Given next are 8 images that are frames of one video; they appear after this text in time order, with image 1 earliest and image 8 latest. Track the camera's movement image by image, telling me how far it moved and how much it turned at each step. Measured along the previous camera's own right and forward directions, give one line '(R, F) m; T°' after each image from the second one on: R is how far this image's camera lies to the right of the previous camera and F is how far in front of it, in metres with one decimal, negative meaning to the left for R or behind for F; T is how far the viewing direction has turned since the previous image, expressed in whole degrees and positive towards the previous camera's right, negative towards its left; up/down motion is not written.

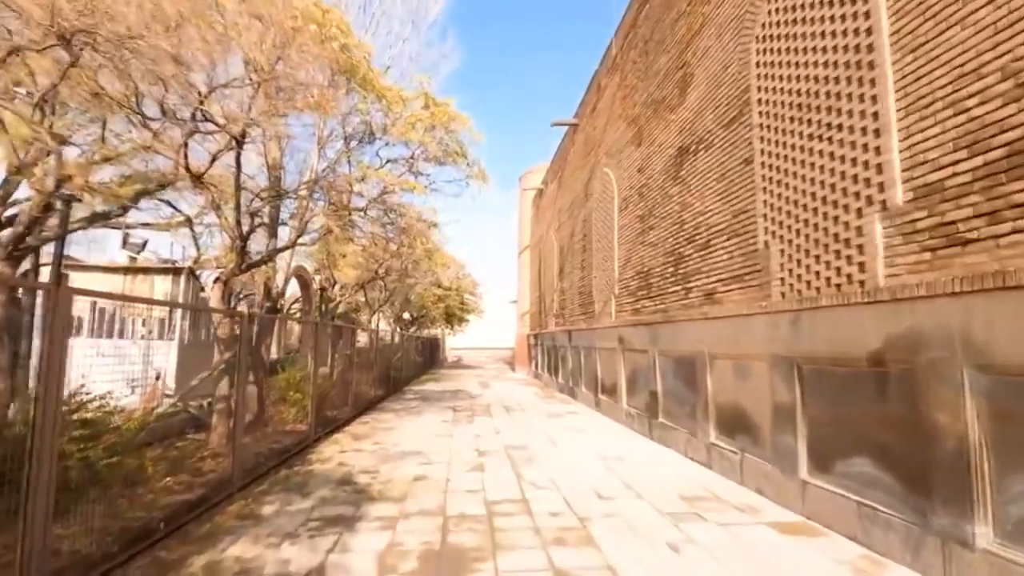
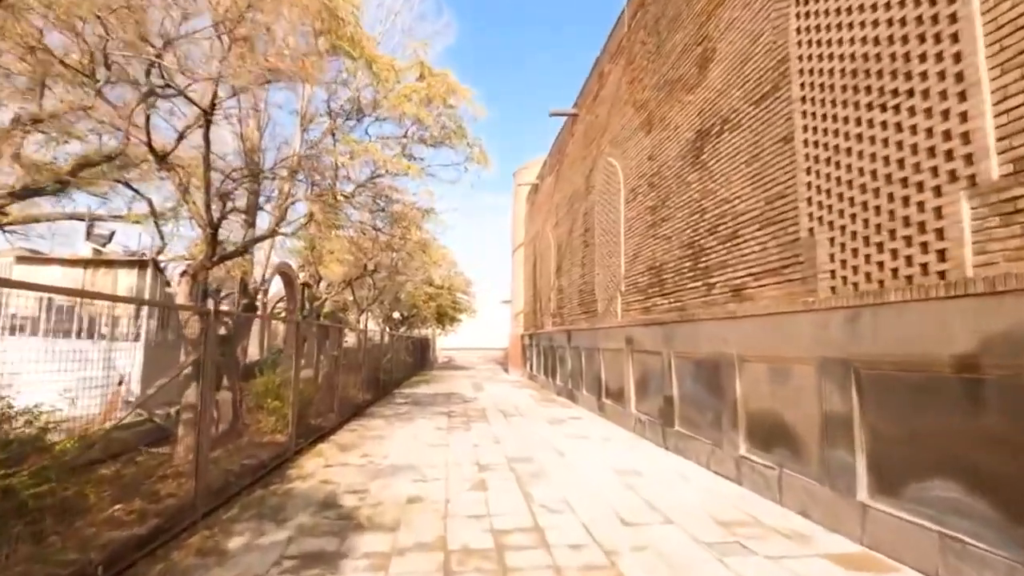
(-0.2, +0.8) m; +1°
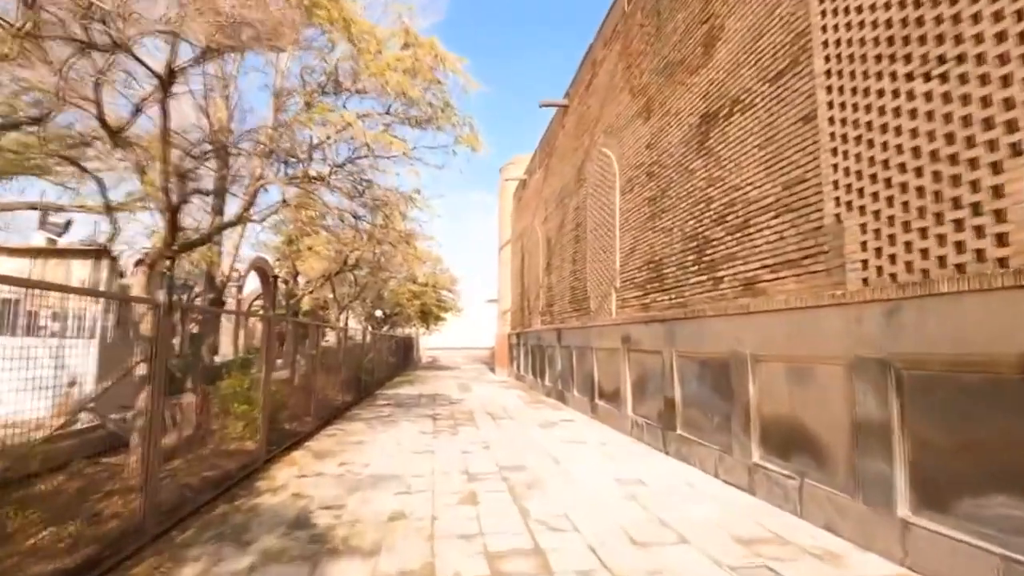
(-0.1, +0.6) m; +2°
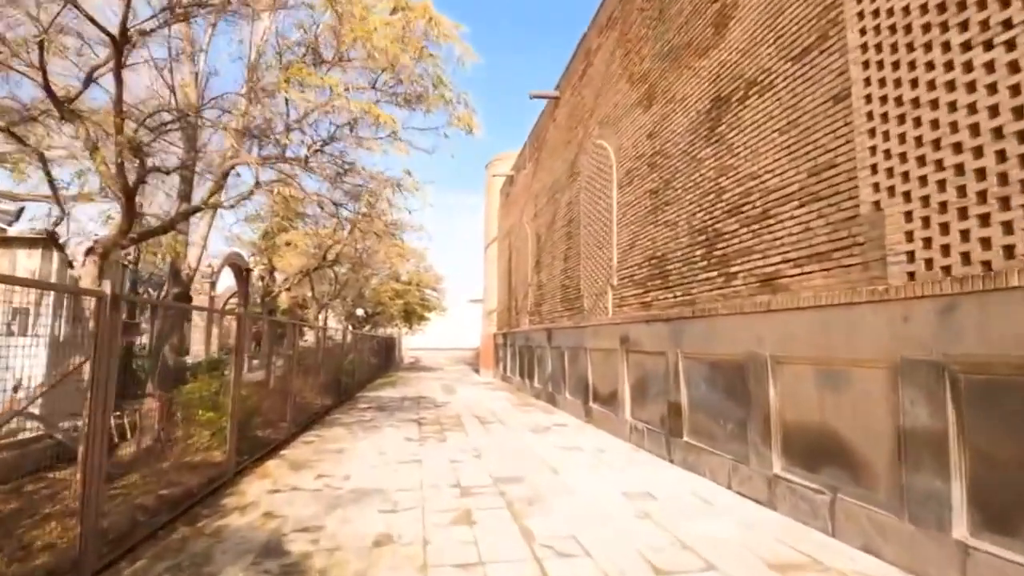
(-0.2, +0.6) m; +2°
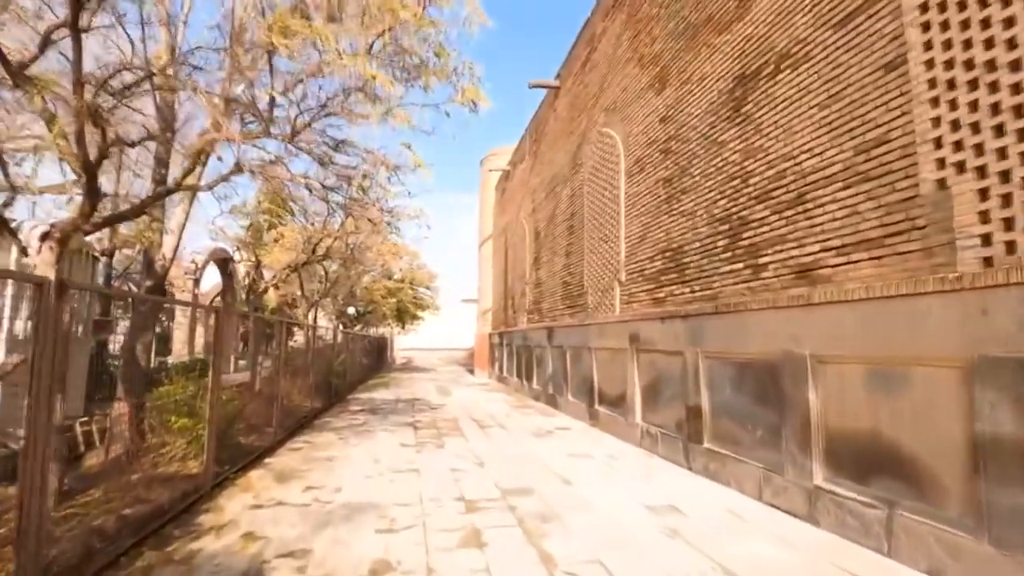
(-0.2, +0.6) m; +1°
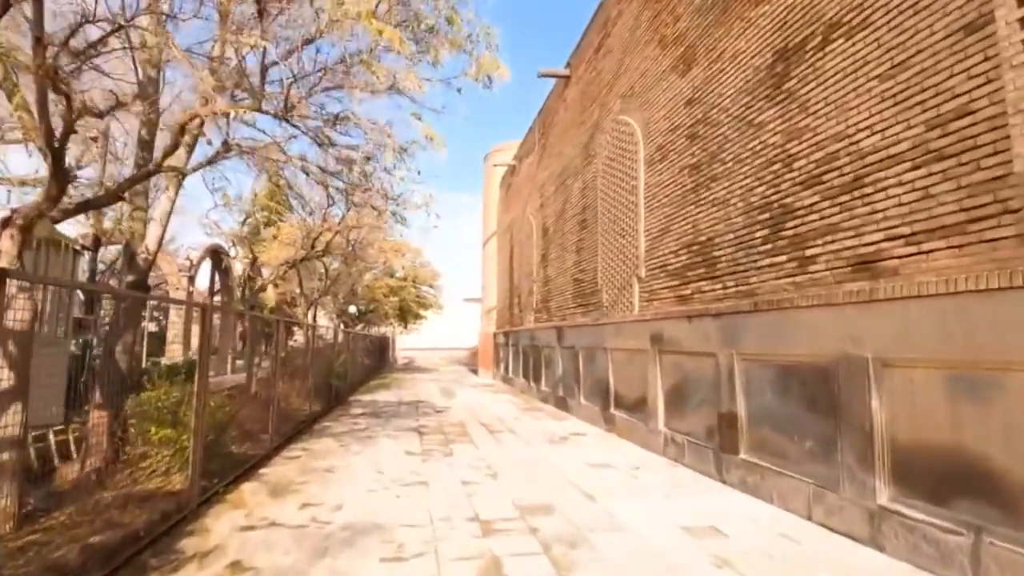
(-0.2, +0.6) m; 0°
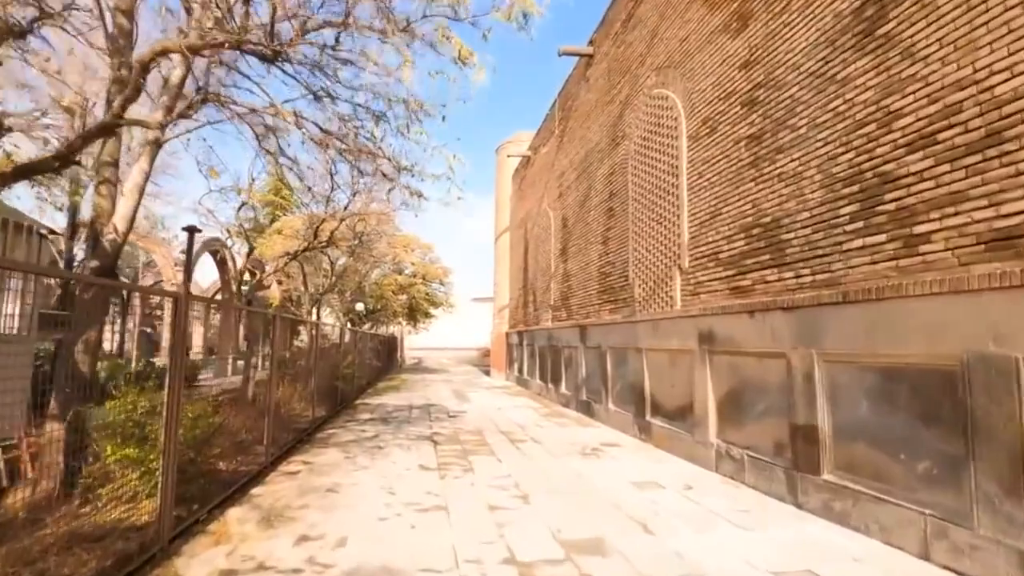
(-0.3, +1.0) m; -1°
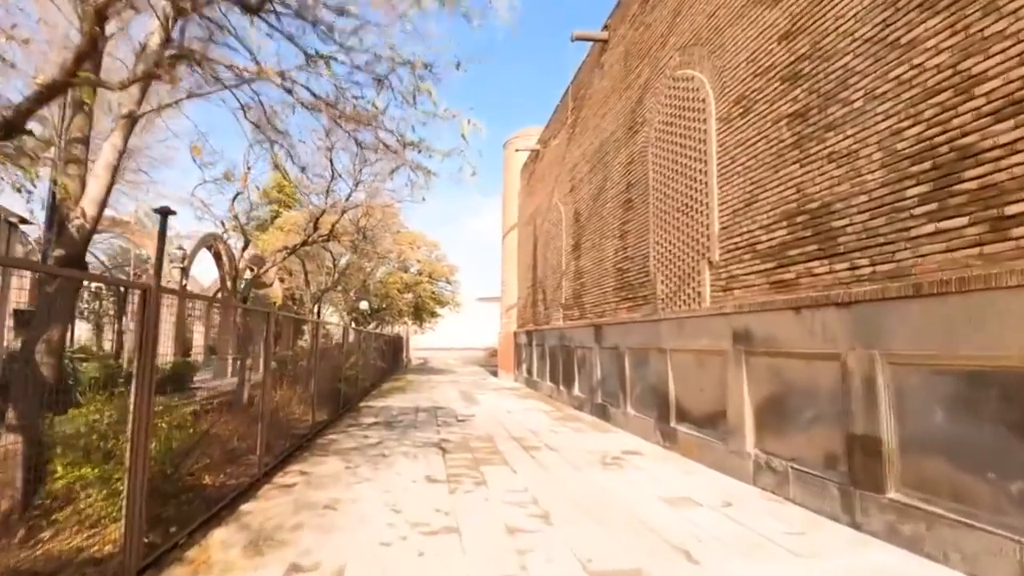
(-0.1, +0.6) m; -1°
